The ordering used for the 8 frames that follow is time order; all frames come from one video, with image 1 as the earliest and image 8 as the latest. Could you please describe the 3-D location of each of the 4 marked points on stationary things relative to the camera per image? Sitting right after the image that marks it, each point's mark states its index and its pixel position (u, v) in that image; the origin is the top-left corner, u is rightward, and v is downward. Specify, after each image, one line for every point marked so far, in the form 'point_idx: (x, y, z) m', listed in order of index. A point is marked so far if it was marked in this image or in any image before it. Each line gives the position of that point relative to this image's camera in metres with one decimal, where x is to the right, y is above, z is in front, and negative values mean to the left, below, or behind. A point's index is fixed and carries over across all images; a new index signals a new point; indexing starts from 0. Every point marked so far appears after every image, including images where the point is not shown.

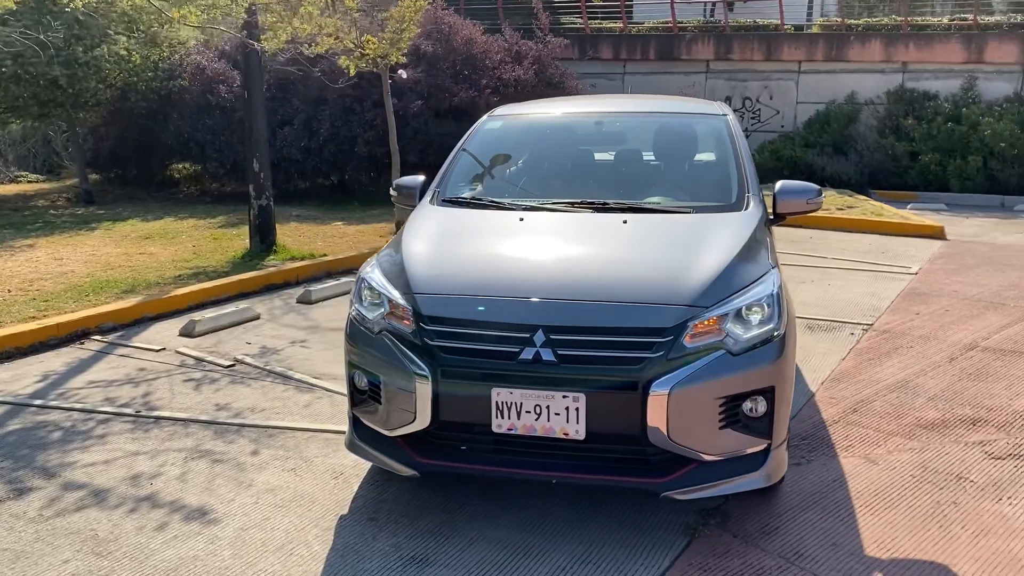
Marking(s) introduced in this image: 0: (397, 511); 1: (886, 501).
0: (-0.4, -0.9, +3.4) m
1: (+1.5, -0.8, +3.6) m
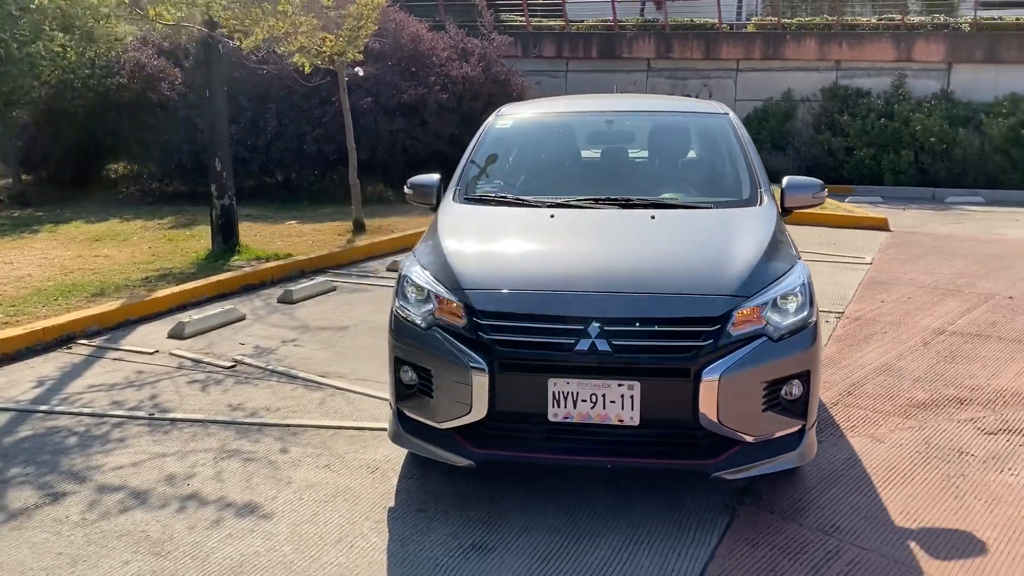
0: (-0.3, -0.8, +3.5) m
1: (+1.6, -0.8, +3.8) m
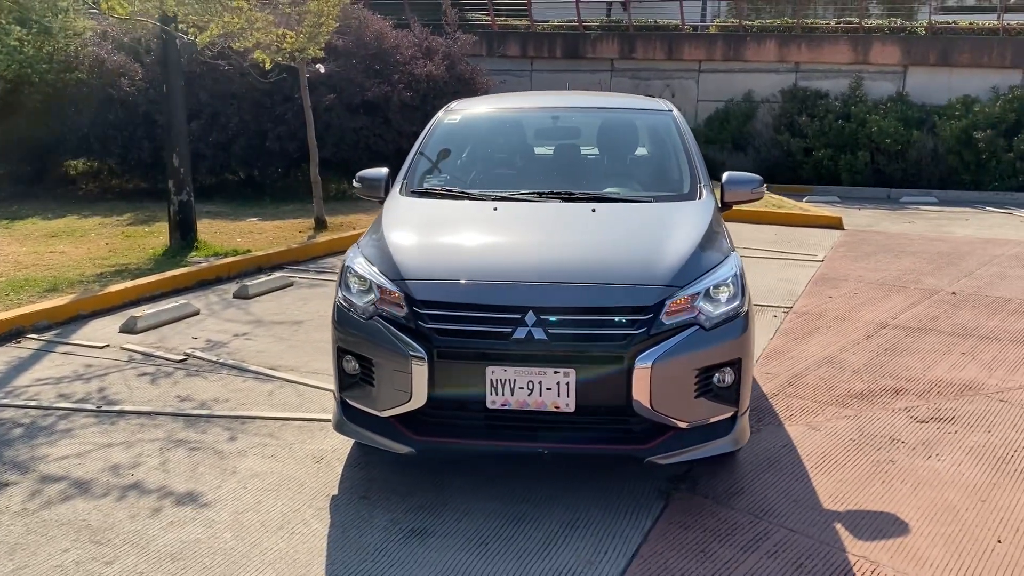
0: (-0.5, -0.8, +3.6) m
1: (+1.4, -0.8, +3.9) m
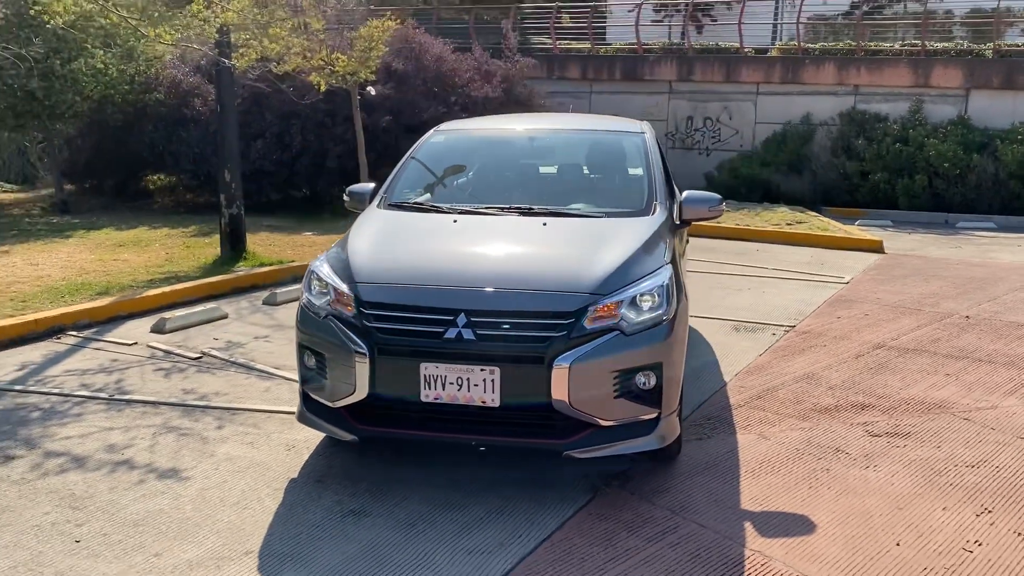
0: (-0.8, -0.8, +3.9) m
1: (+1.2, -0.8, +4.1) m
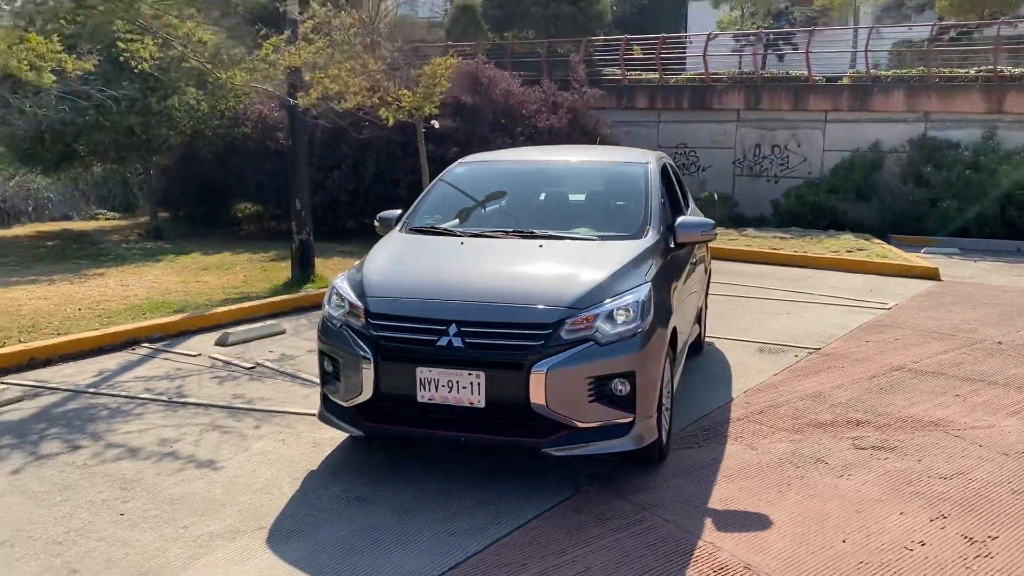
0: (-0.8, -0.9, +4.4) m
1: (+1.2, -0.9, +4.4) m
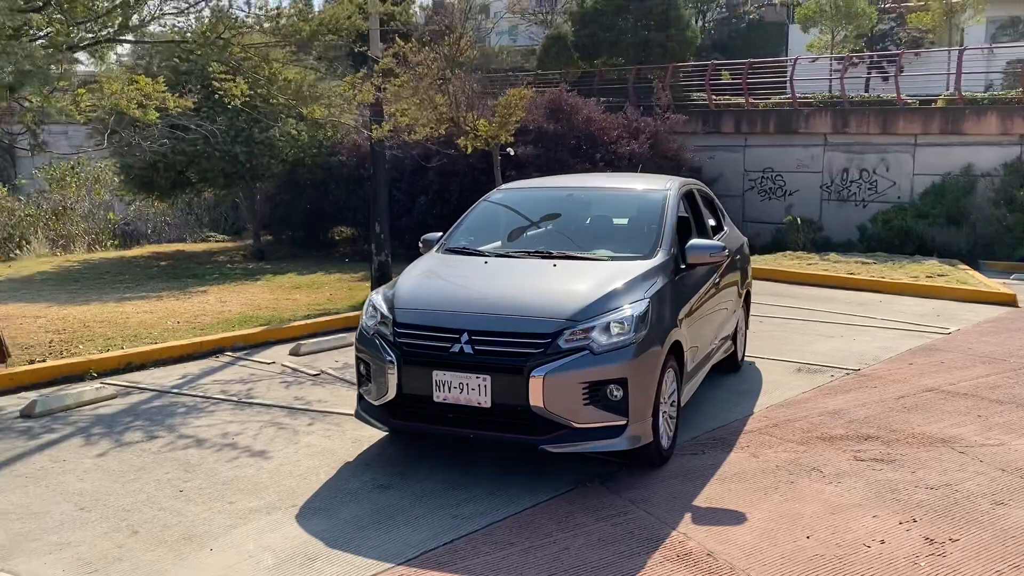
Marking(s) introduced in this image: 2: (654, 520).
0: (-0.7, -1.0, +5.0) m
1: (+1.2, -1.0, +4.7) m
2: (+0.7, -1.1, +4.1) m
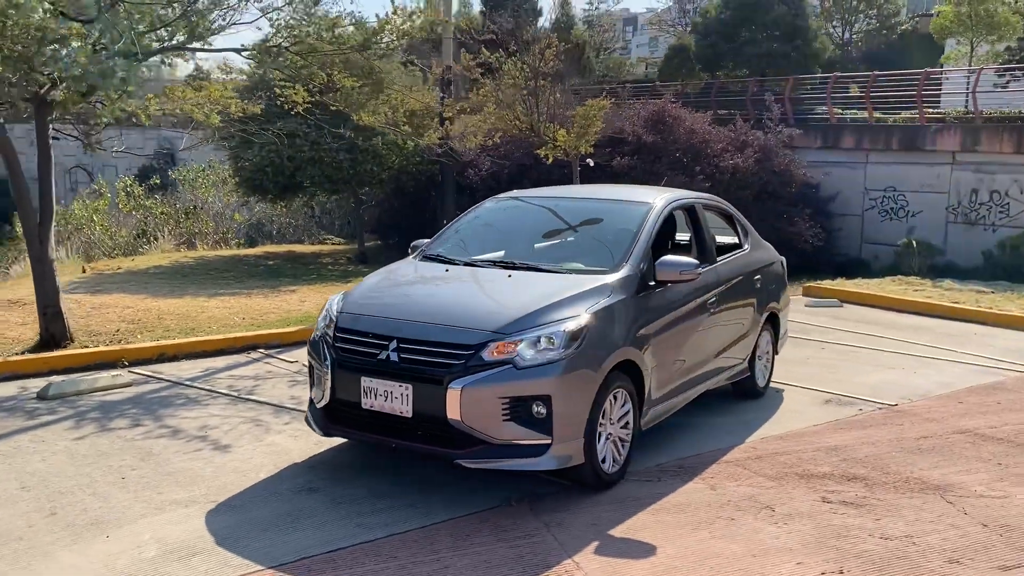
0: (-1.0, -1.0, +5.0) m
1: (+0.8, -1.1, +4.4) m
2: (+0.2, -1.1, +3.9) m
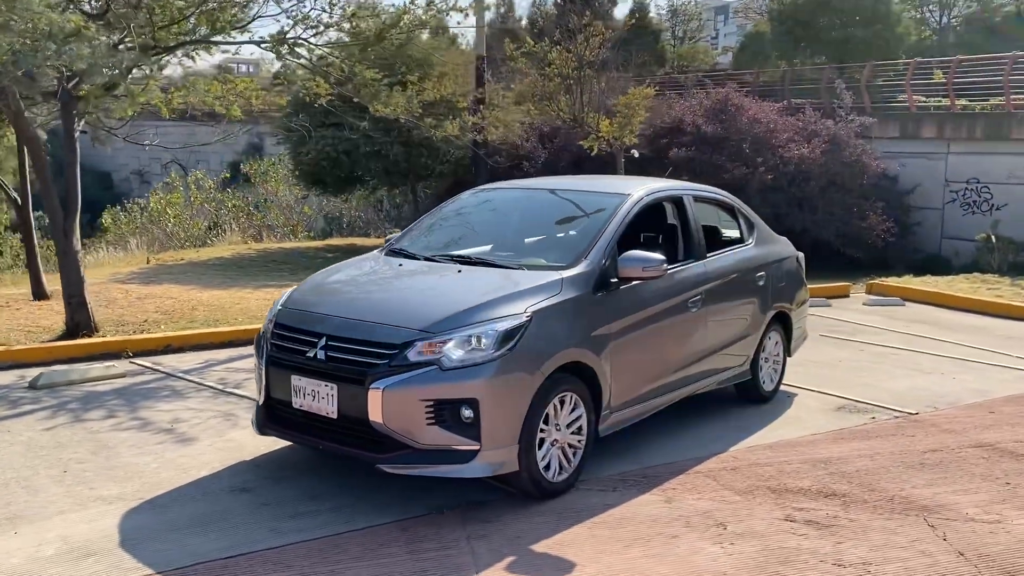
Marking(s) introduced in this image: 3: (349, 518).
0: (-1.3, -0.9, +4.8) m
1: (+0.5, -1.1, +4.1) m
2: (-0.2, -1.1, +3.7) m
3: (-0.7, -1.1, +4.1) m
